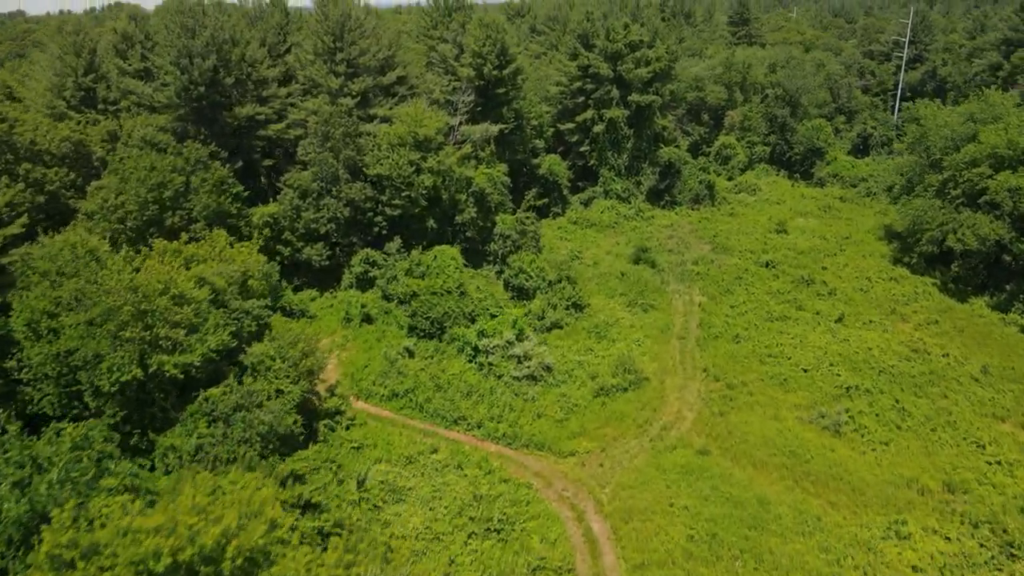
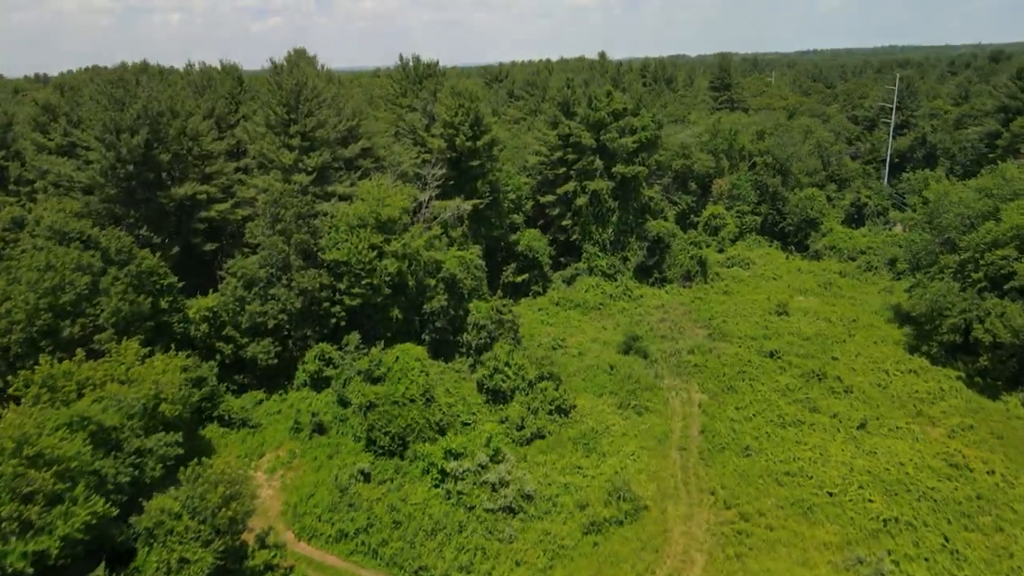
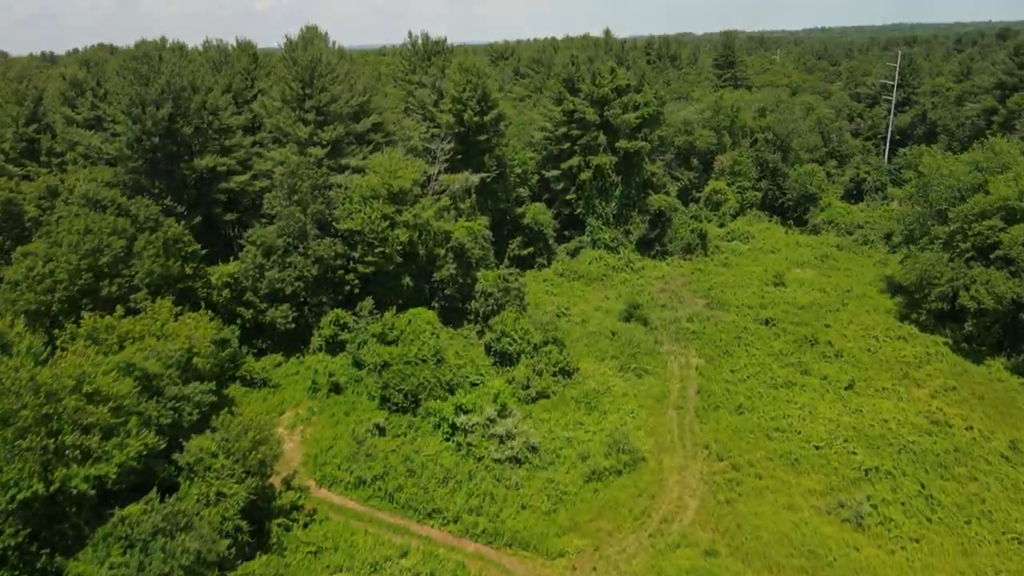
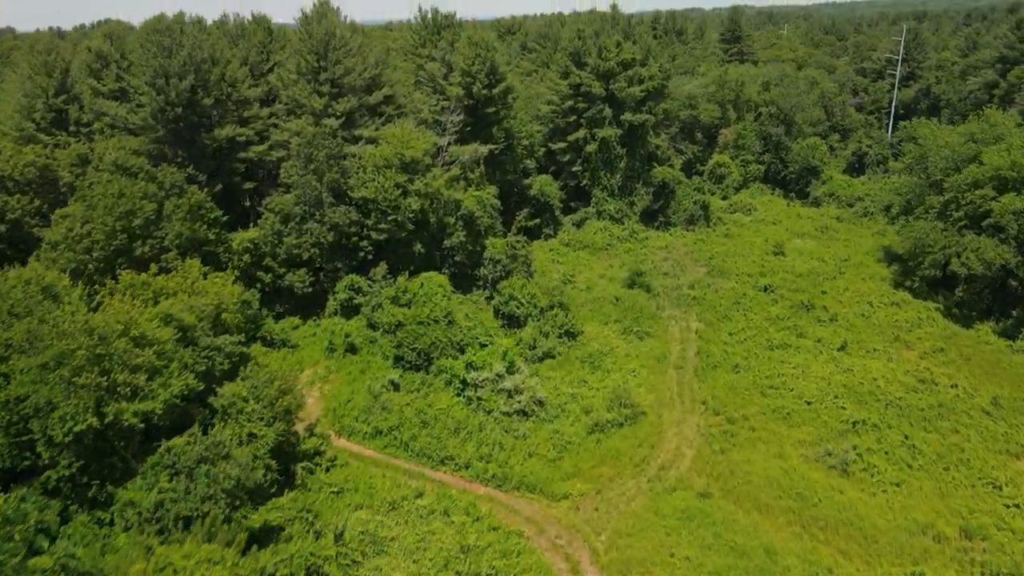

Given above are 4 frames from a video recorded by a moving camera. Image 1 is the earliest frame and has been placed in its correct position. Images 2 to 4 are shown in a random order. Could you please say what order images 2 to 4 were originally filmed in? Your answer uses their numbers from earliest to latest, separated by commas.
4, 3, 2
